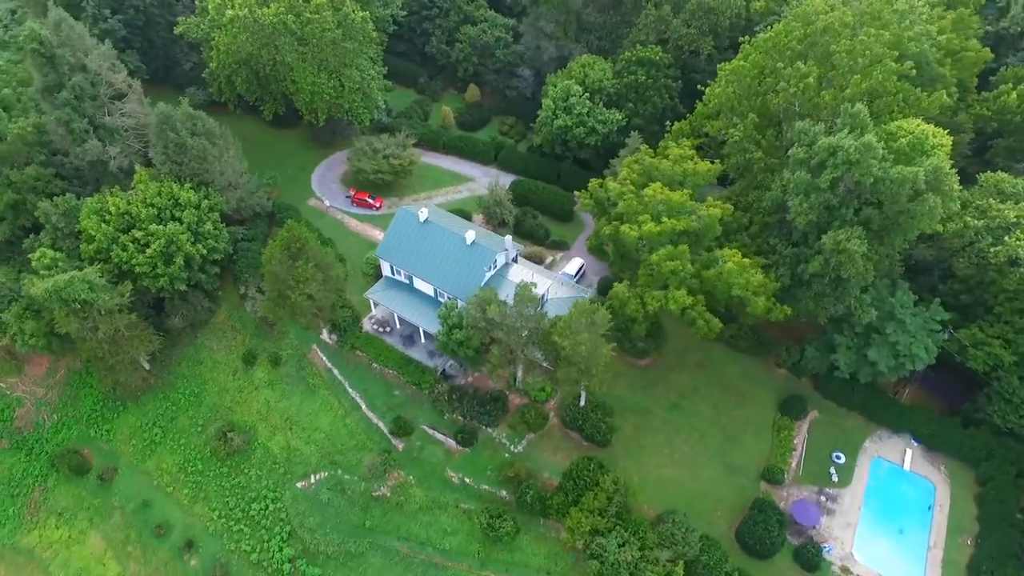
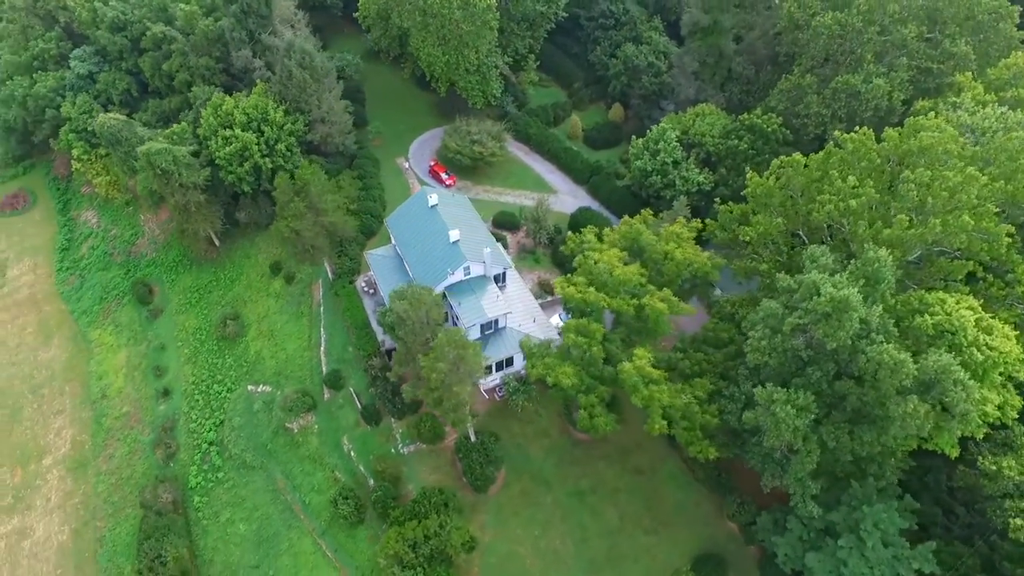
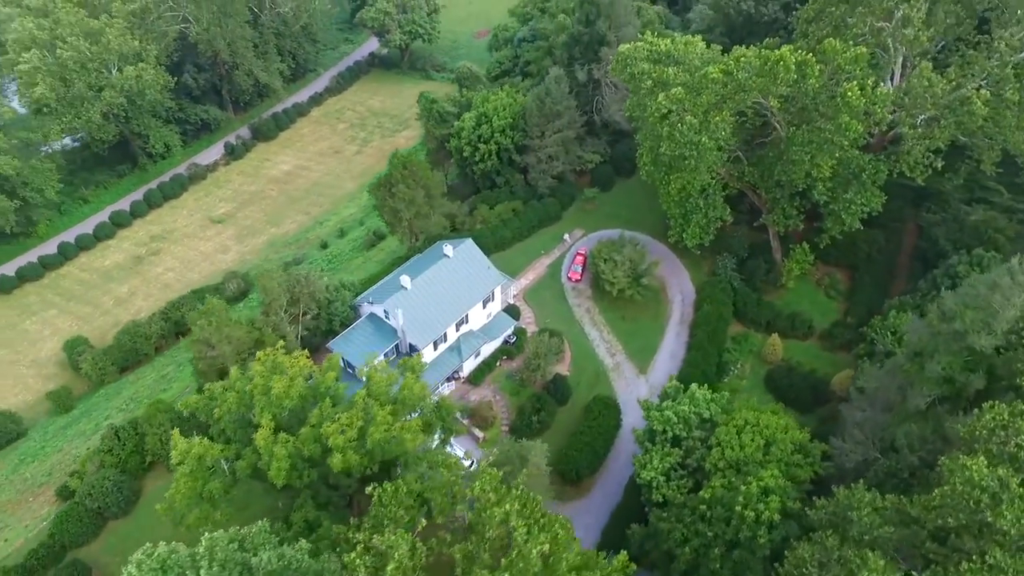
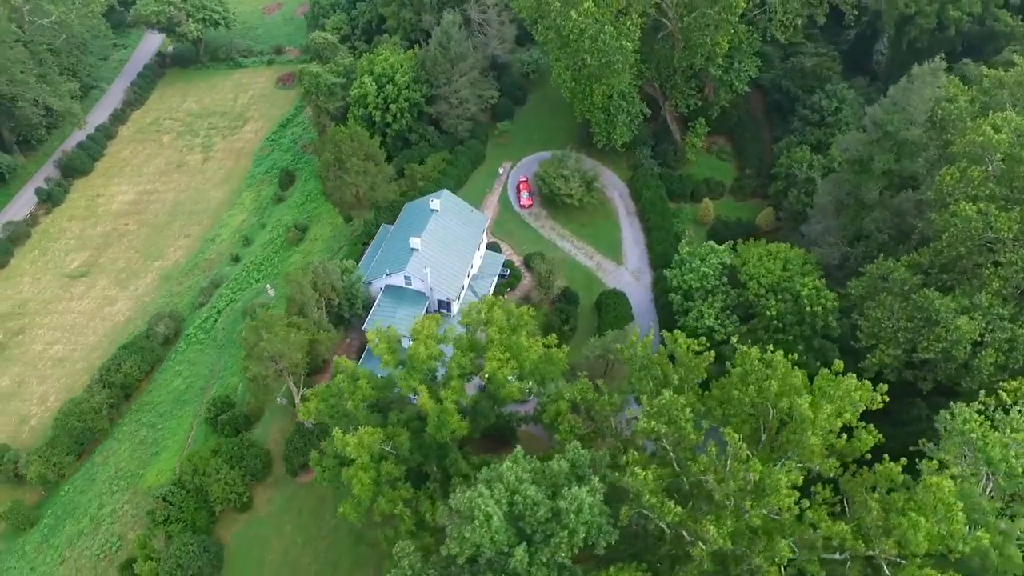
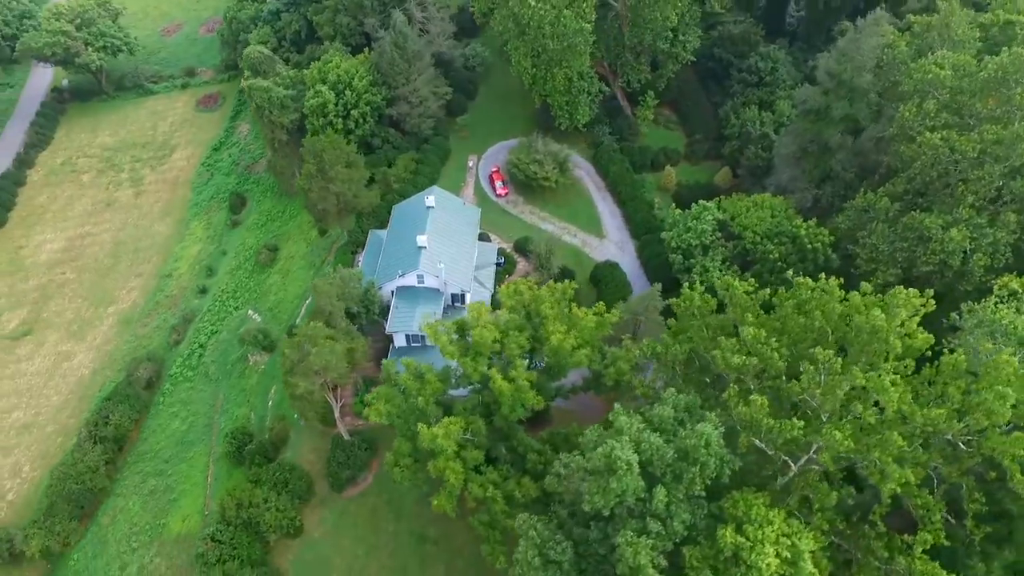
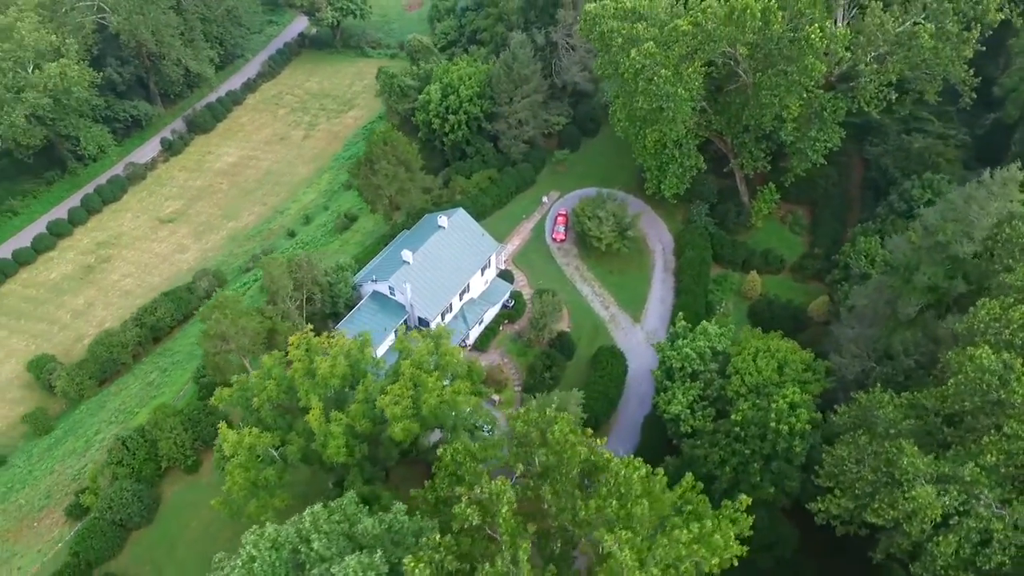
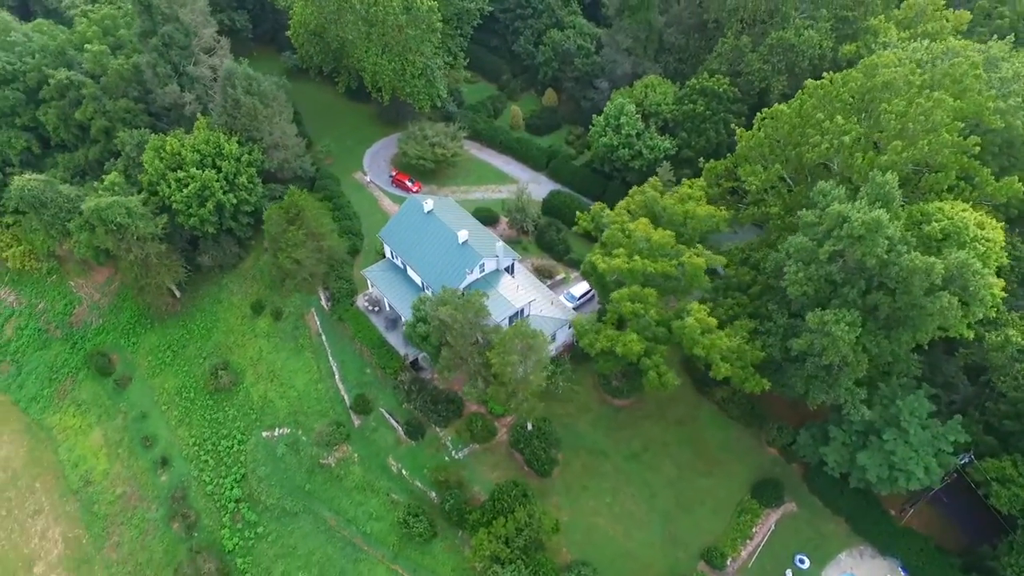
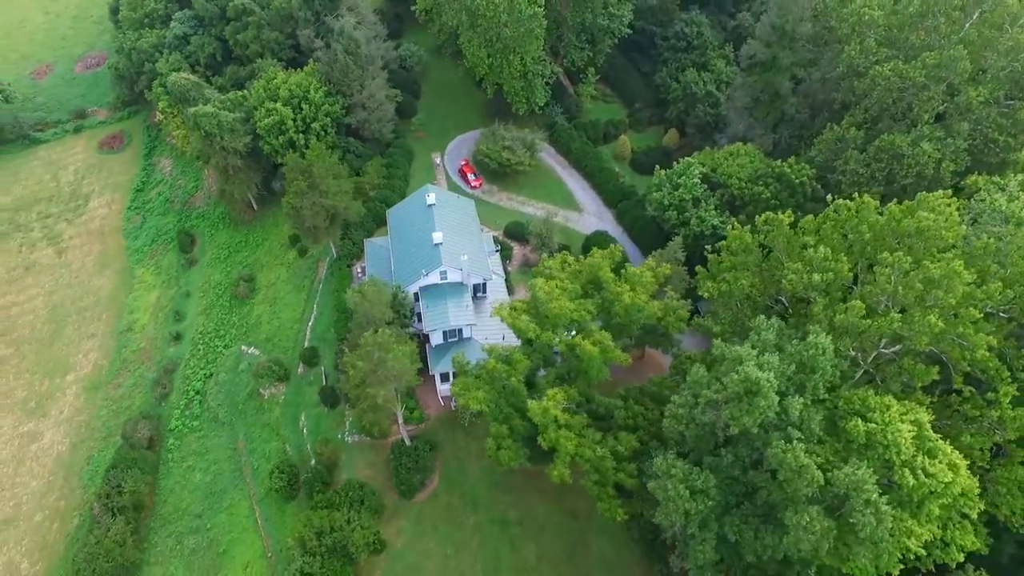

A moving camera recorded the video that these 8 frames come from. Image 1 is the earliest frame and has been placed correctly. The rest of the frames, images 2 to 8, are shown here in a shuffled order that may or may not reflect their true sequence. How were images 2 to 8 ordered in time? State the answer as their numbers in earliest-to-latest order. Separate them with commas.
7, 2, 8, 5, 4, 6, 3
